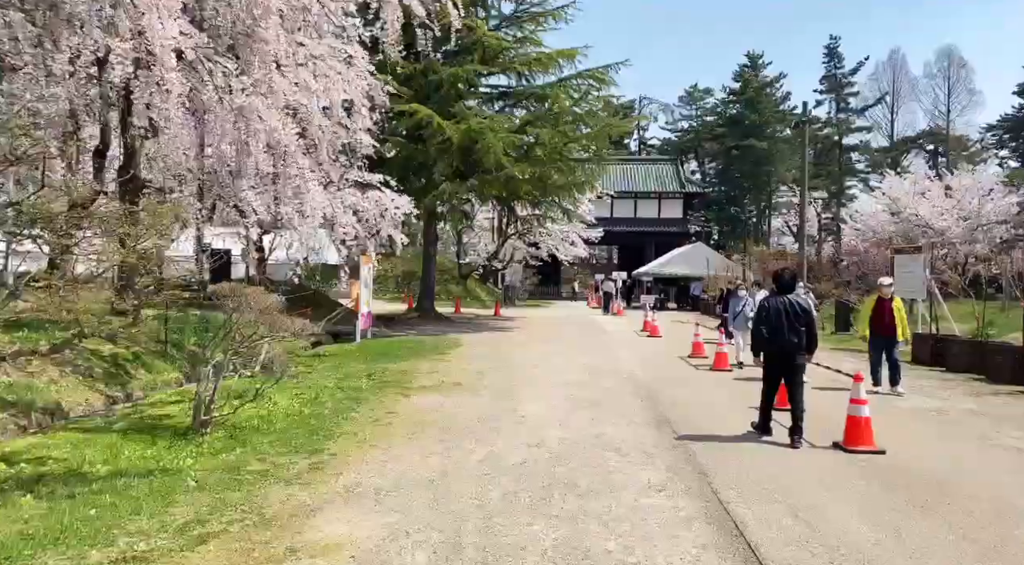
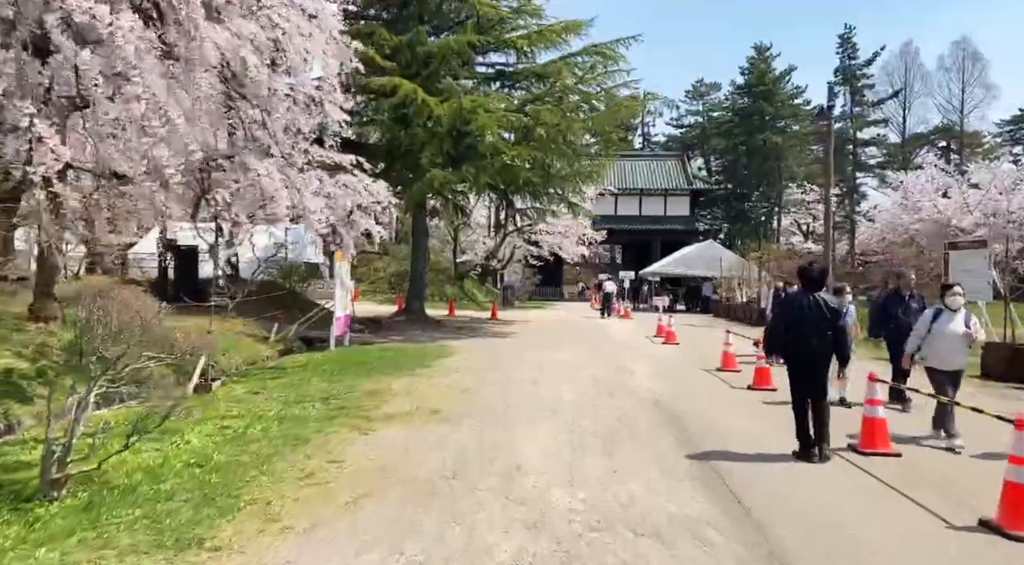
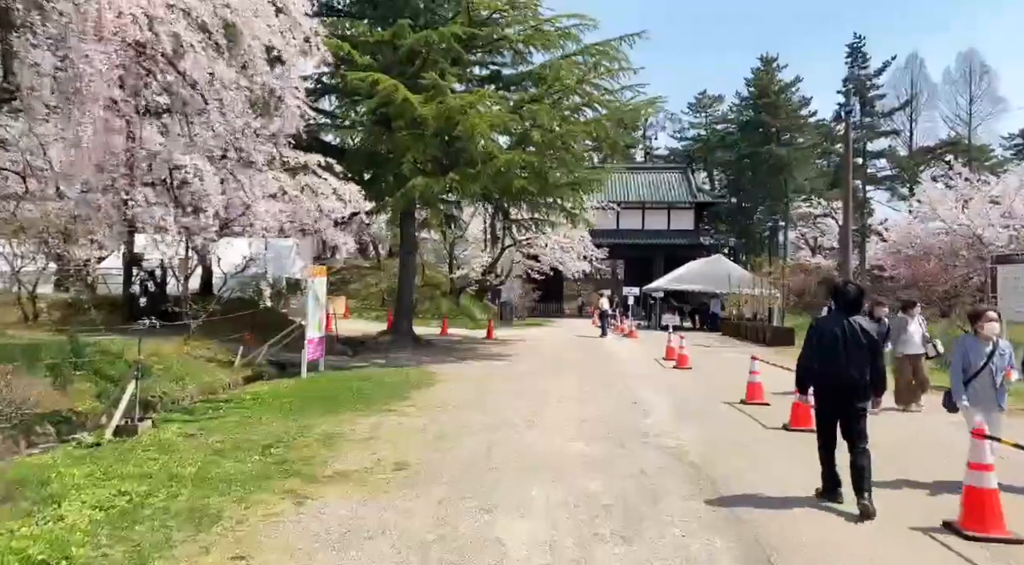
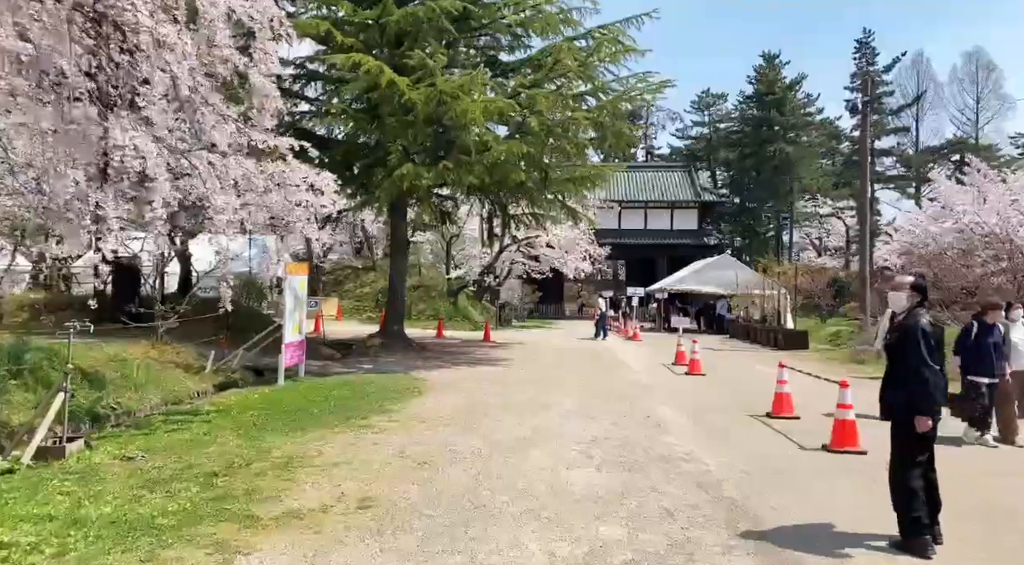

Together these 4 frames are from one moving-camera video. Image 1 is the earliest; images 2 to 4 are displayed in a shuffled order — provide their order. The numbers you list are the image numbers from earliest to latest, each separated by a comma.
2, 3, 4
